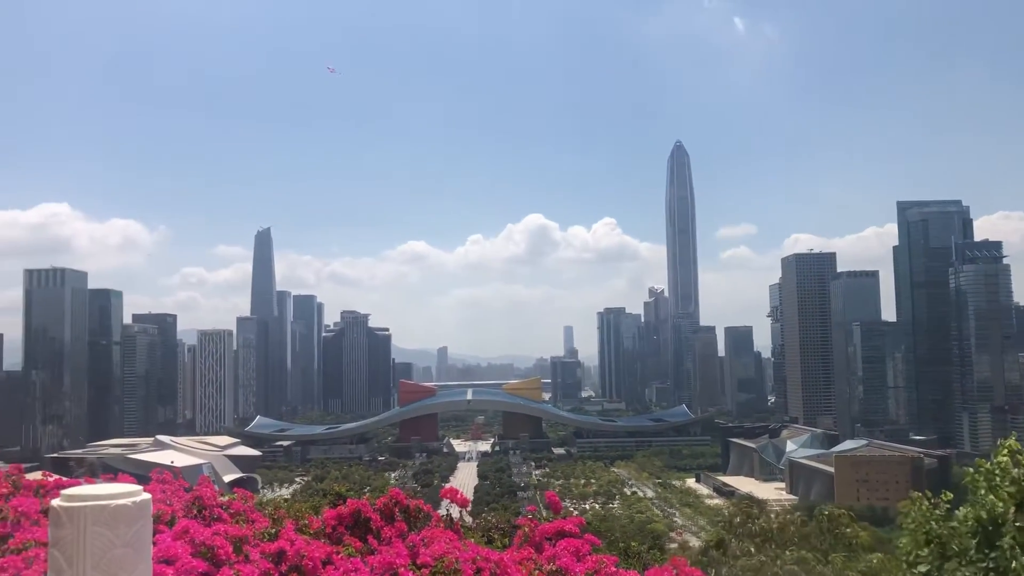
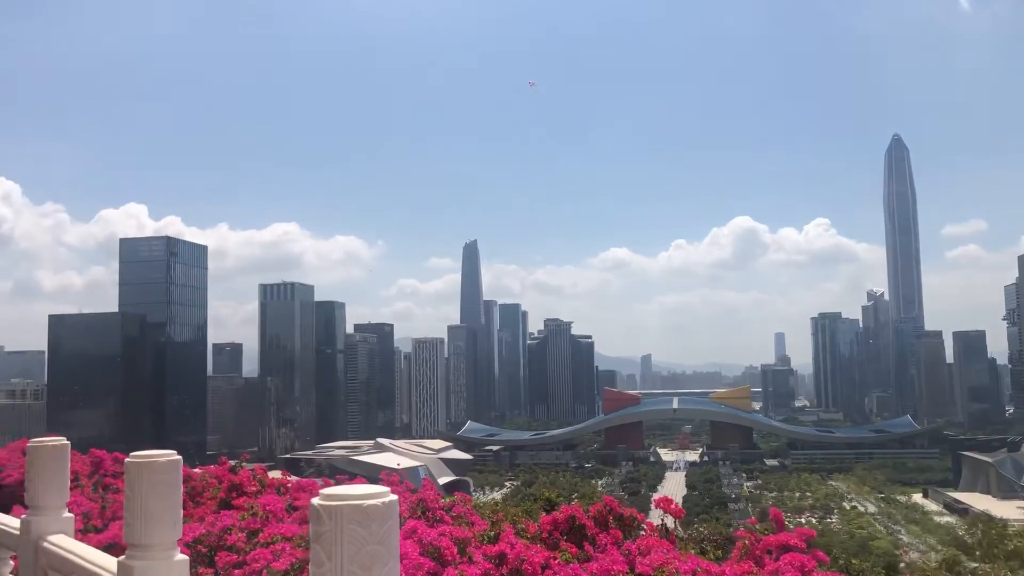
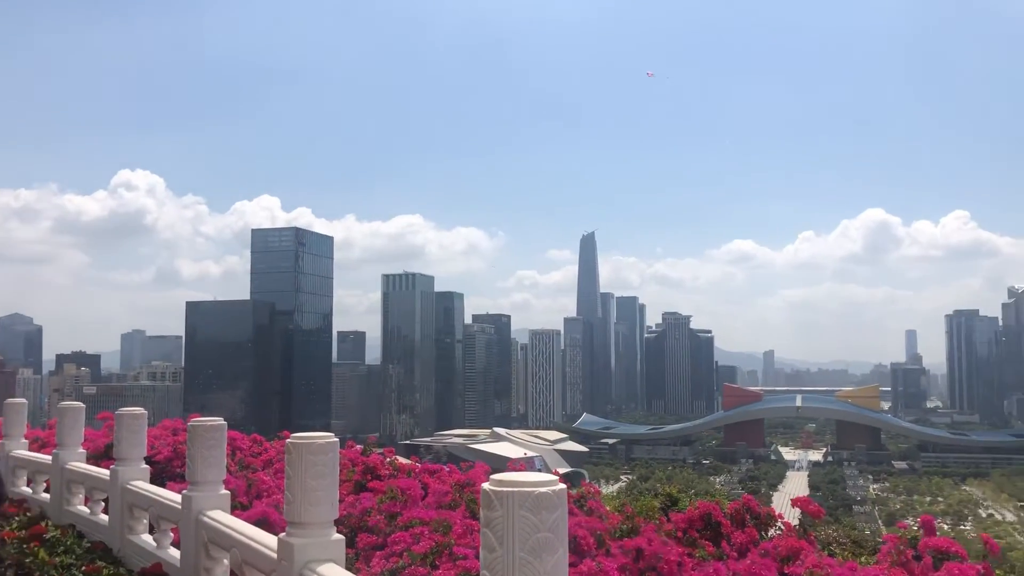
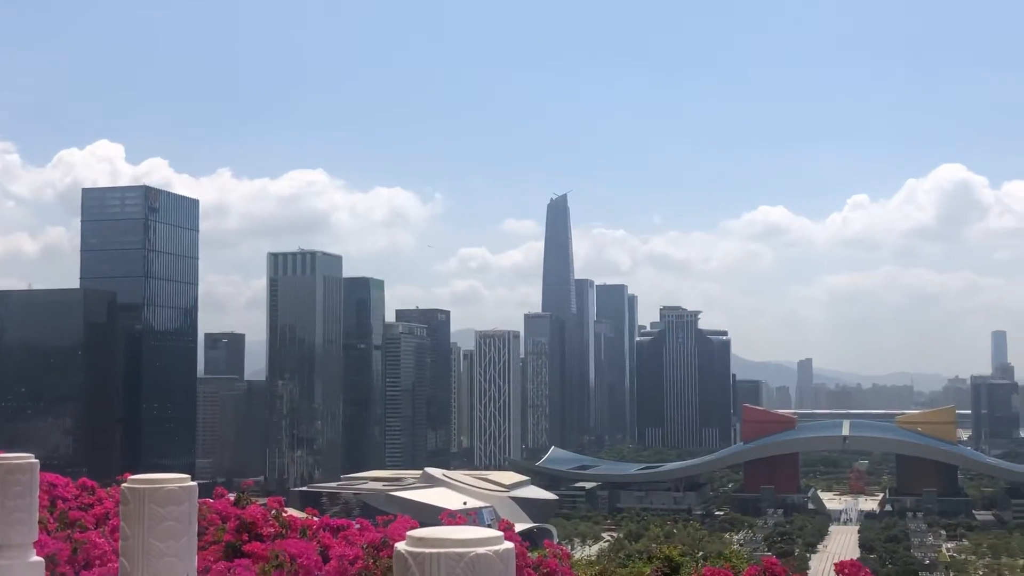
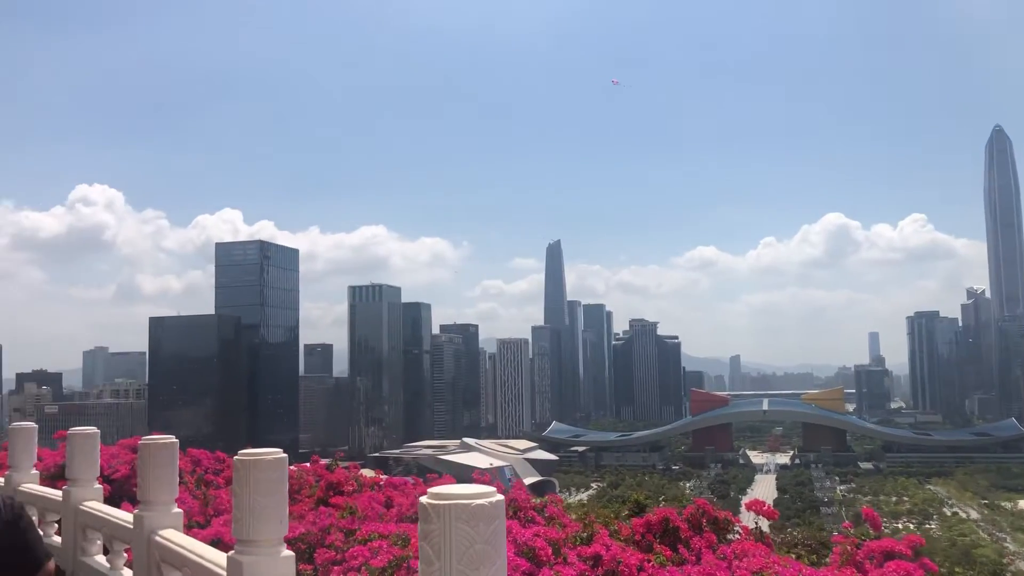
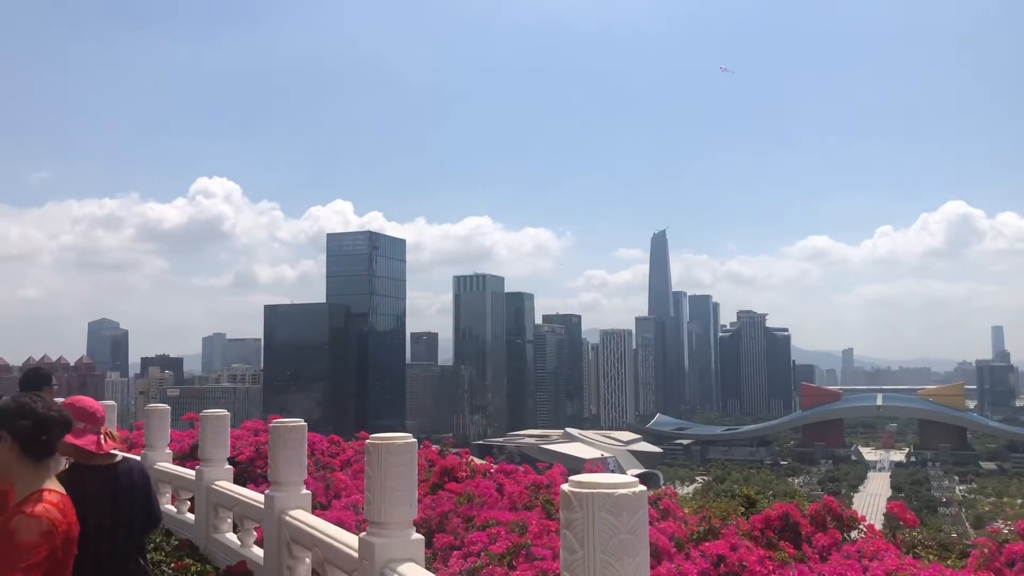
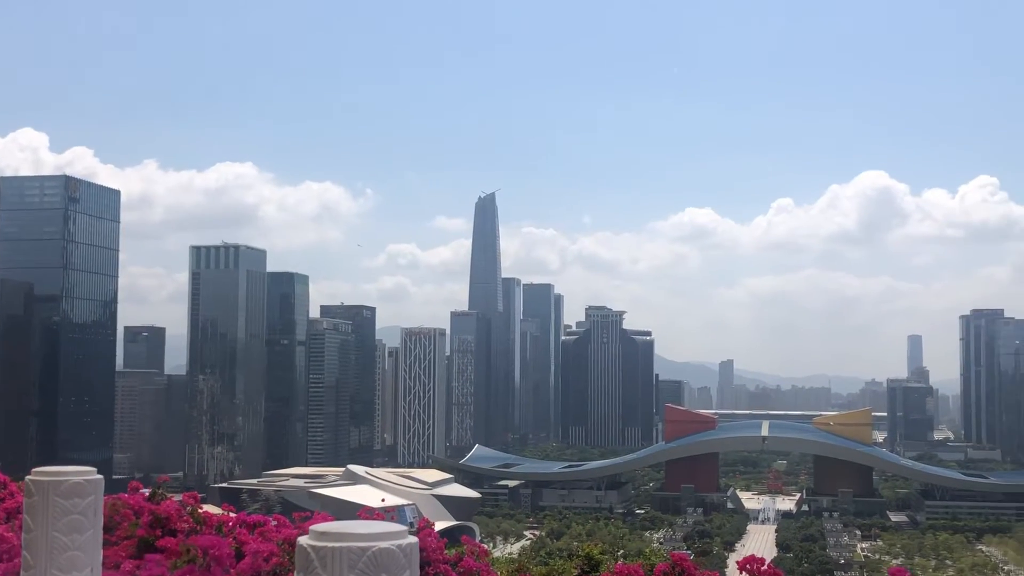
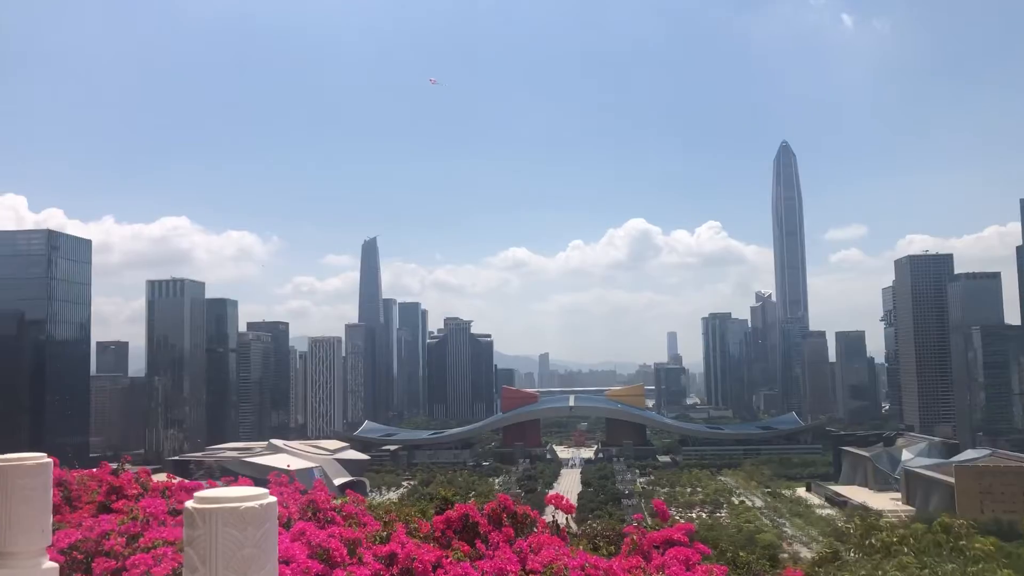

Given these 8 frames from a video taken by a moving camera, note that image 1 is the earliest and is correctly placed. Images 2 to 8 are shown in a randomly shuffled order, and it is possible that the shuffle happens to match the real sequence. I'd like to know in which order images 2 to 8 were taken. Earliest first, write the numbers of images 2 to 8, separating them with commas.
8, 2, 5, 6, 3, 4, 7
